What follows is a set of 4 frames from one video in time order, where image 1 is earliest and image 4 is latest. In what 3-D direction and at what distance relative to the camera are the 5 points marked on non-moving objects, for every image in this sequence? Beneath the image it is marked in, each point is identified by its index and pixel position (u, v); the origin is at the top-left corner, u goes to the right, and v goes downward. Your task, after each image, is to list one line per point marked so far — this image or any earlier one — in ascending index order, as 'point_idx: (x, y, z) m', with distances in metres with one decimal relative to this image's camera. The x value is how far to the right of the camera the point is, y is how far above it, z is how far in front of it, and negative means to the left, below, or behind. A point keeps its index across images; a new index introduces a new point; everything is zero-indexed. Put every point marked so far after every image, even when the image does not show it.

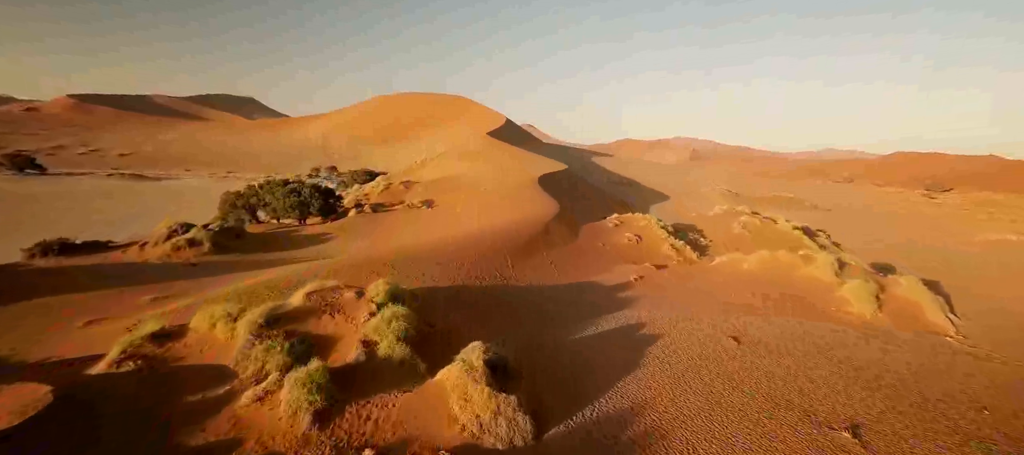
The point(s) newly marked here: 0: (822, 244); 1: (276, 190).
0: (+5.4, -0.3, +7.7) m
1: (-4.8, +0.7, +9.0) m
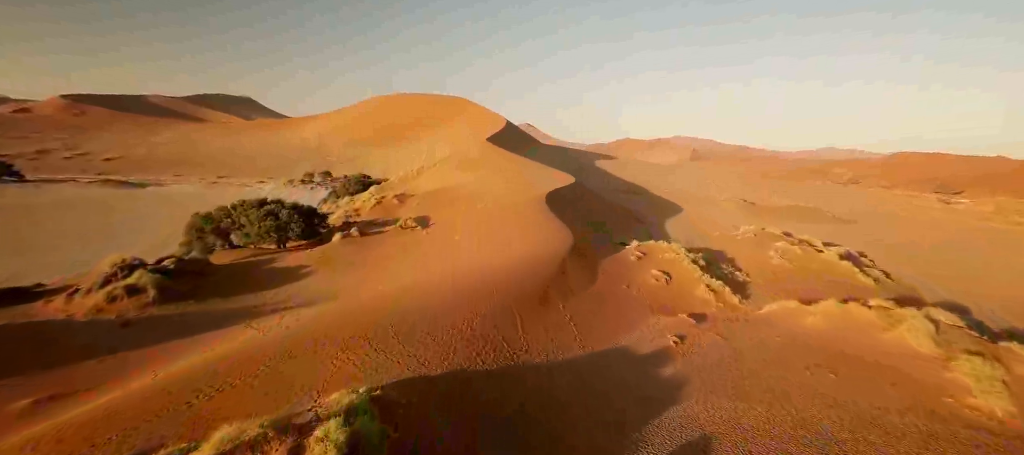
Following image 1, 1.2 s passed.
0: (+5.5, -0.8, +6.7) m
1: (-4.7, +0.3, +7.9) m
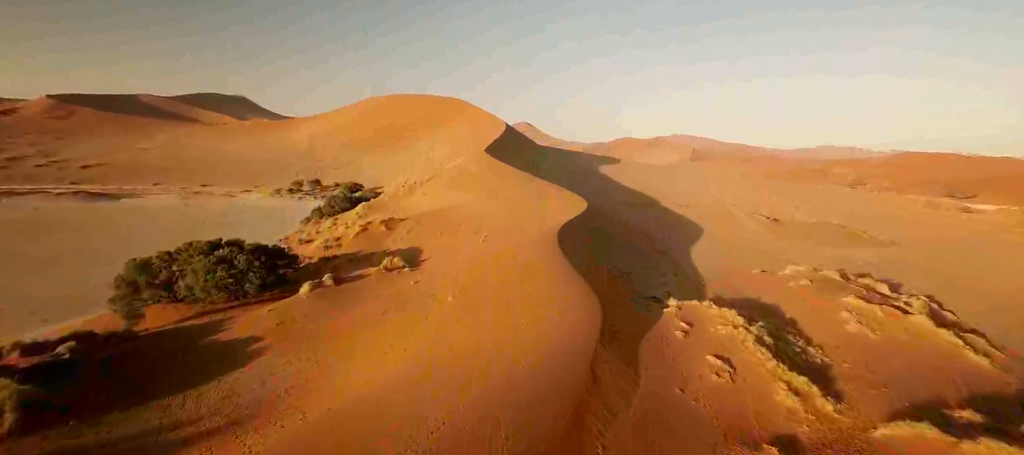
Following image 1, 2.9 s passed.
0: (+5.6, -1.5, +5.2) m
1: (-4.6, -0.4, +6.5) m
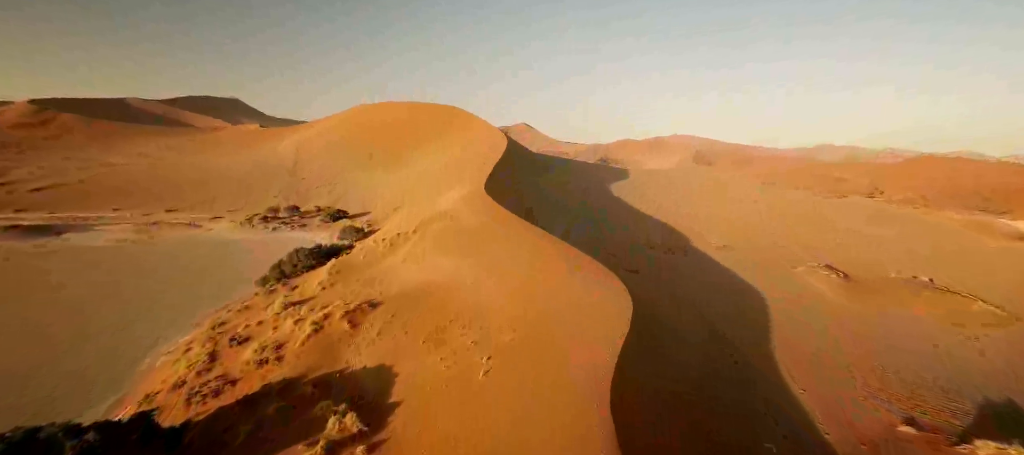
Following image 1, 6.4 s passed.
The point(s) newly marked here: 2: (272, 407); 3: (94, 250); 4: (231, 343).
0: (+5.8, -3.1, +2.2) m
1: (-4.4, -2.1, +3.4) m
2: (-3.1, -2.3, +5.8) m
3: (-16.8, -0.9, +17.5) m
4: (-5.1, -2.0, +8.1) m
